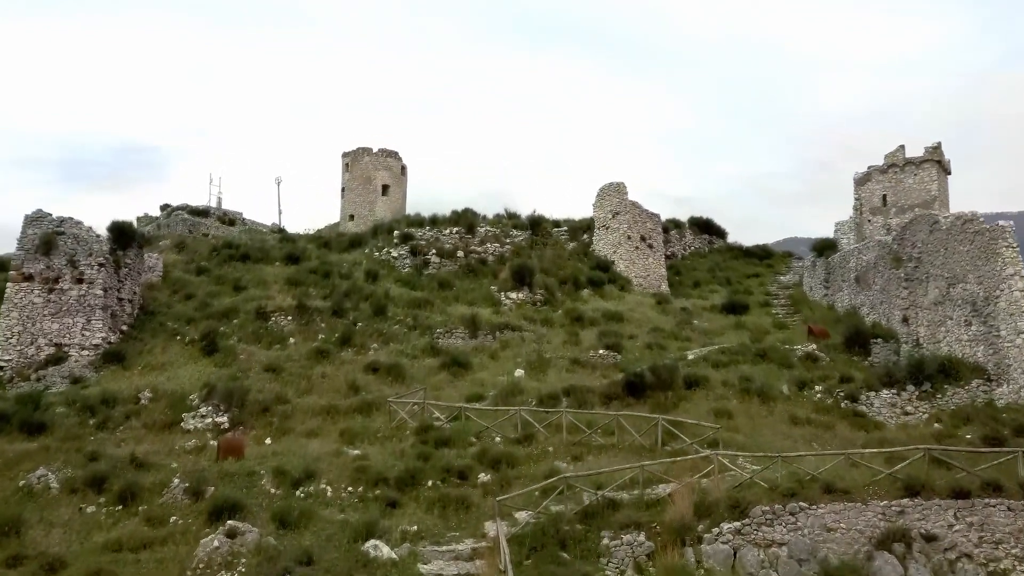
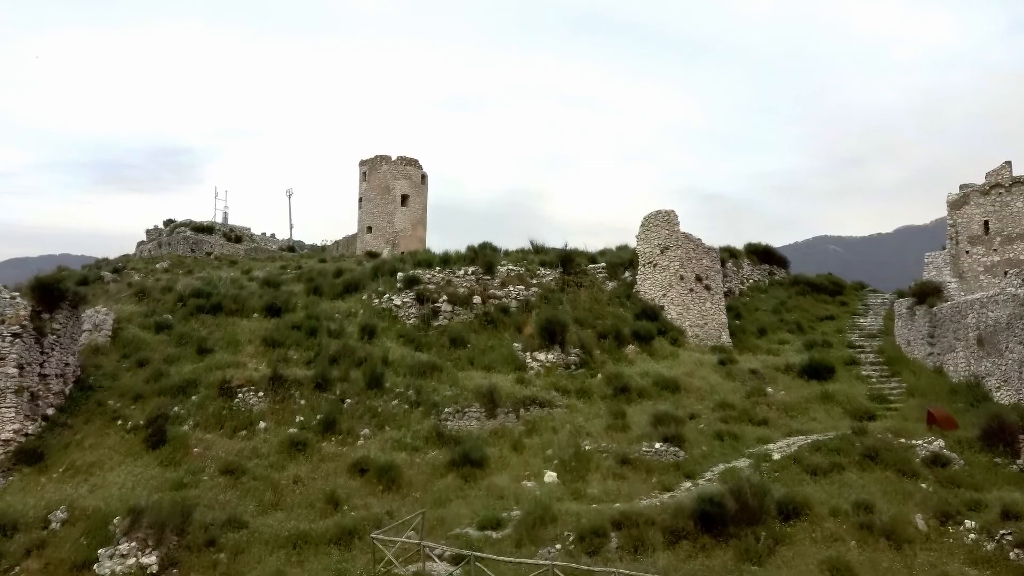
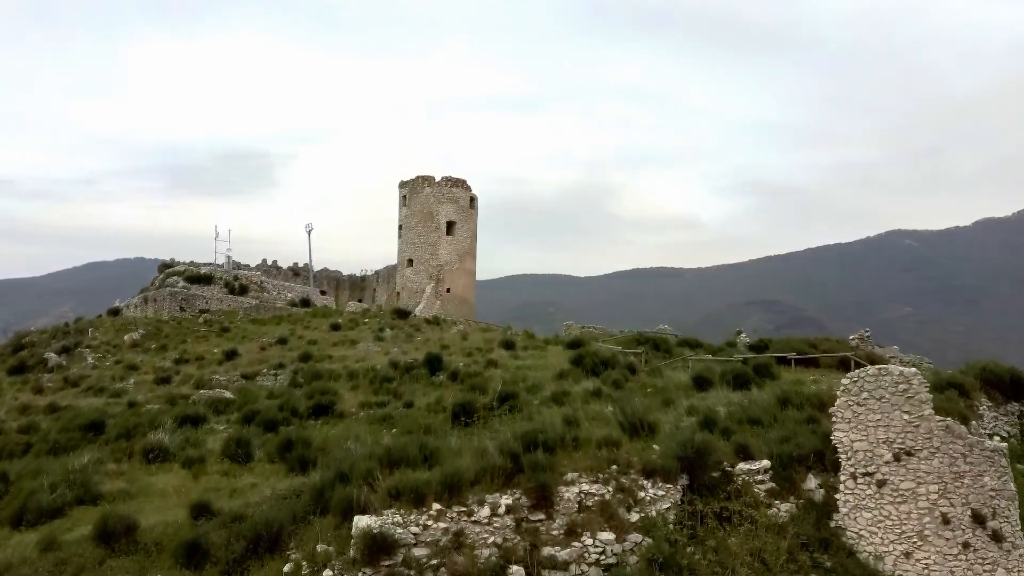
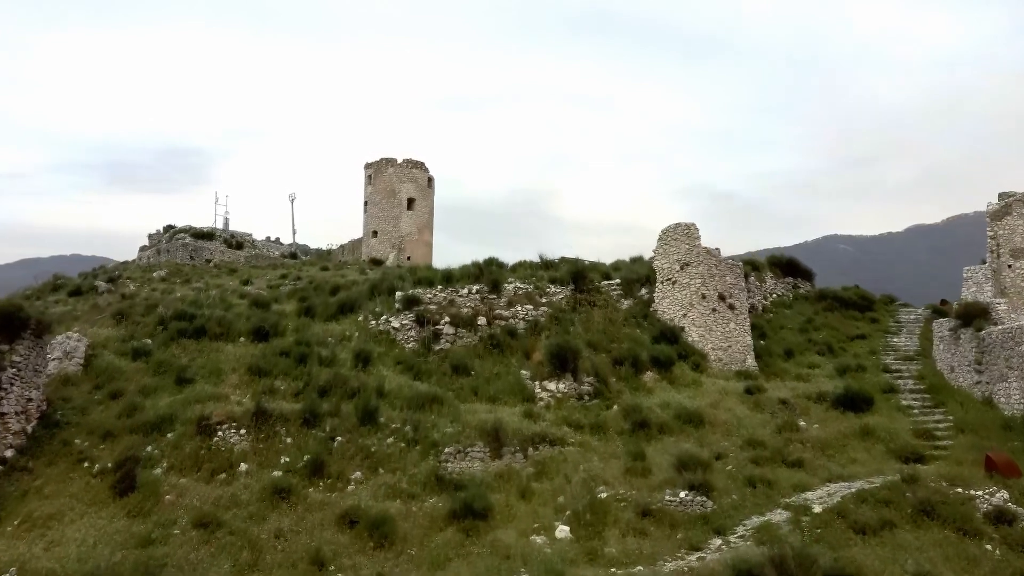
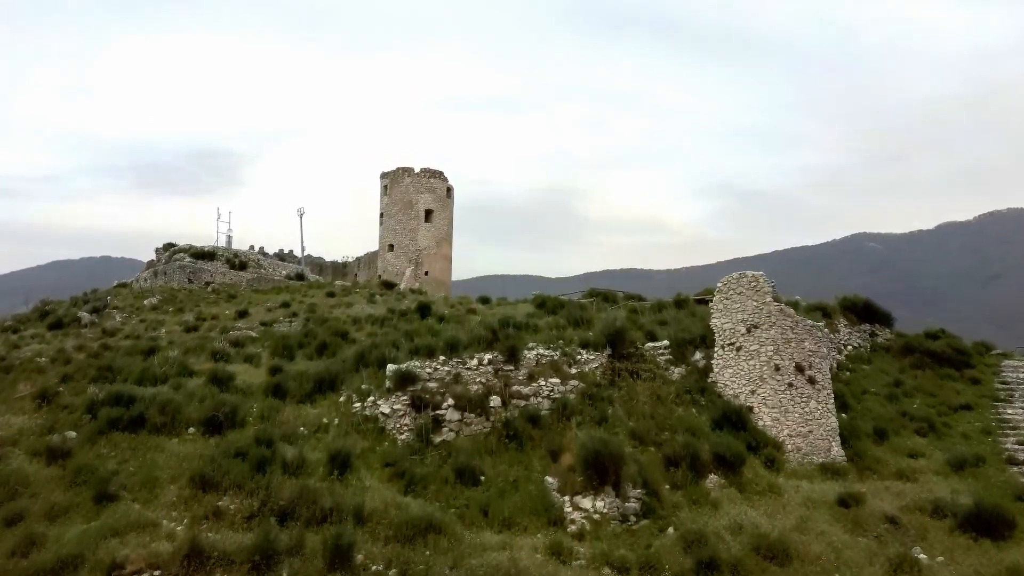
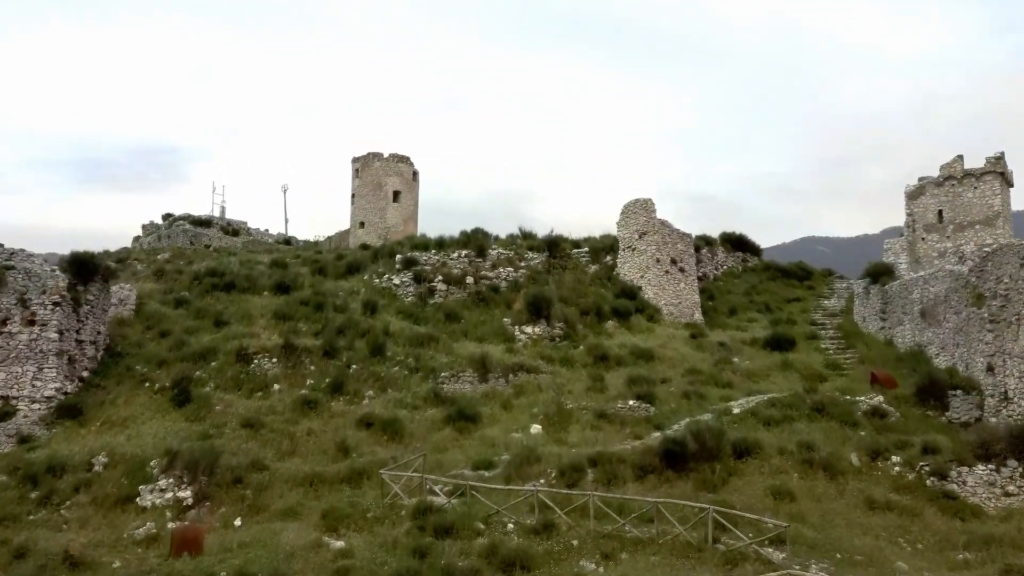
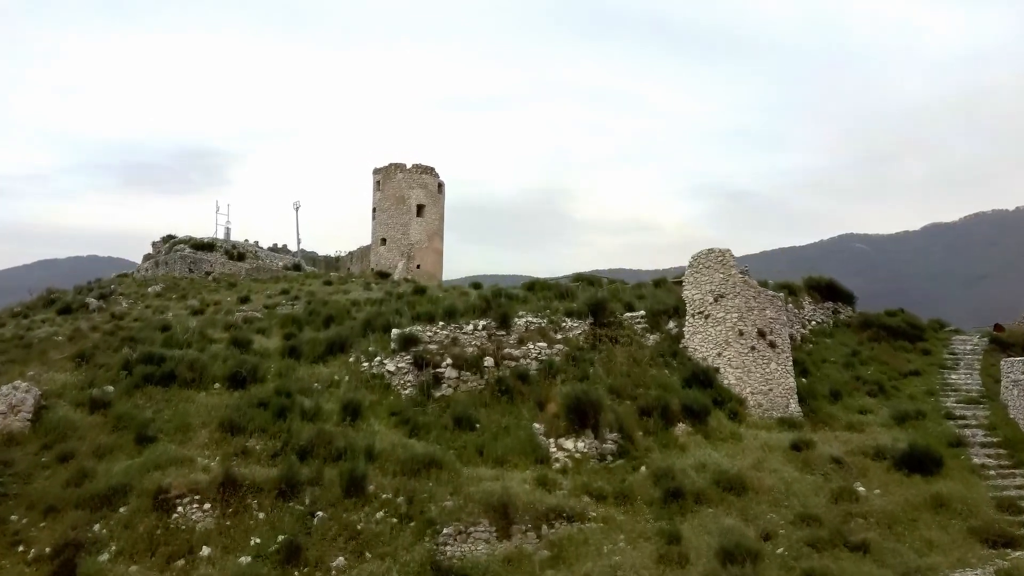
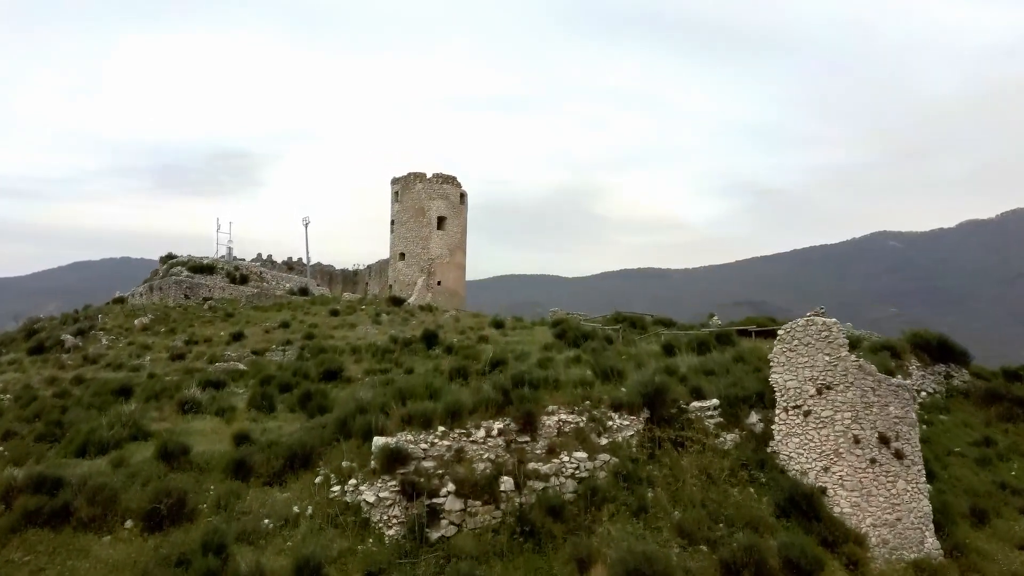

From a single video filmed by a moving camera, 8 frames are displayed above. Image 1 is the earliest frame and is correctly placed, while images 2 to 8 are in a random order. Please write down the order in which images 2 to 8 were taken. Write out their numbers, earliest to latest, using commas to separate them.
6, 2, 4, 7, 5, 8, 3
